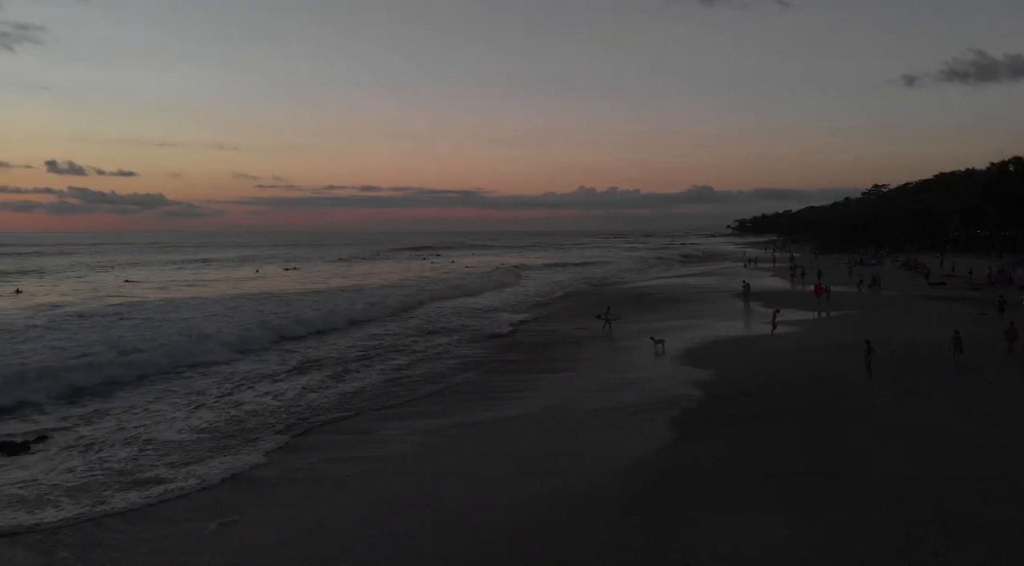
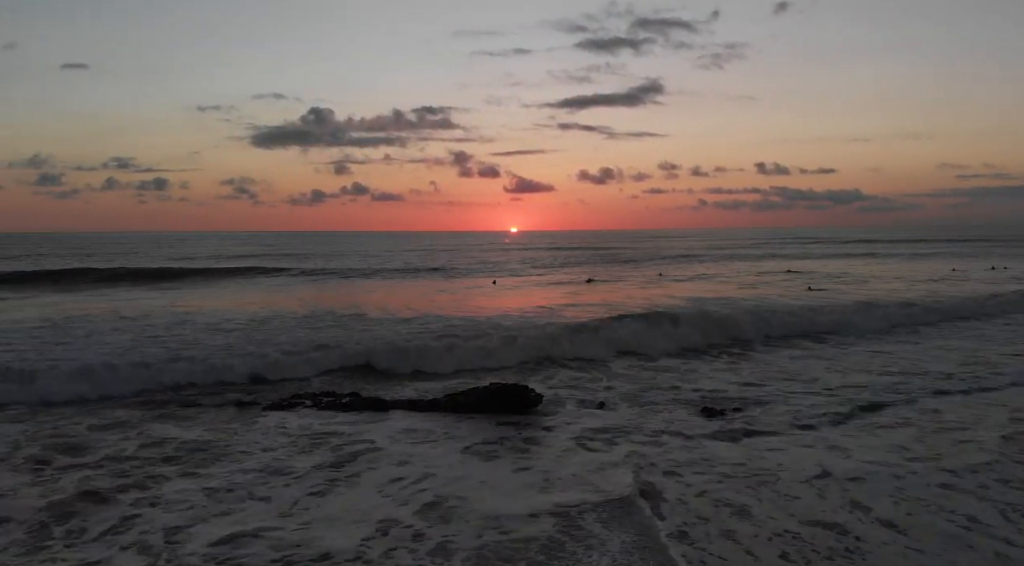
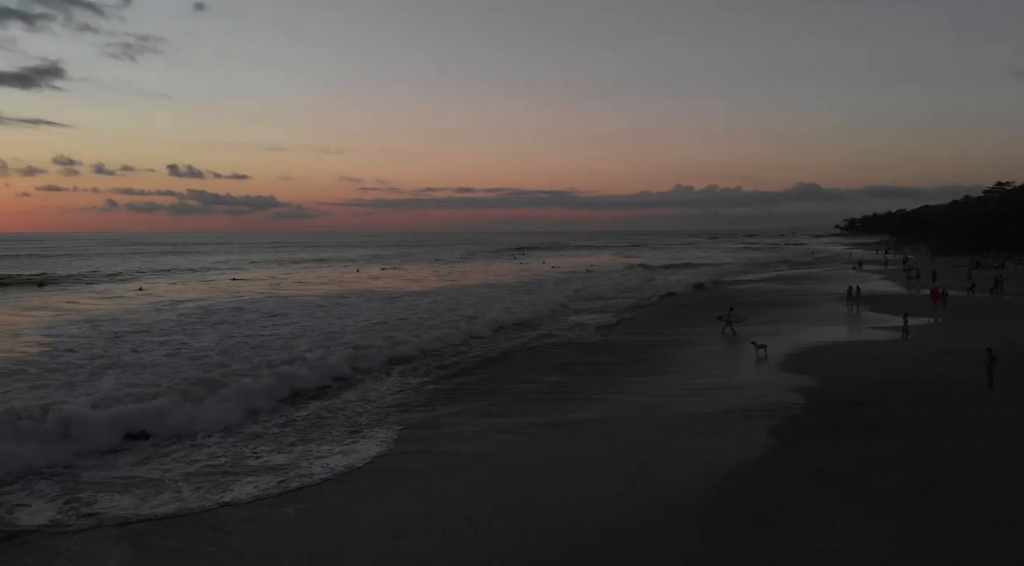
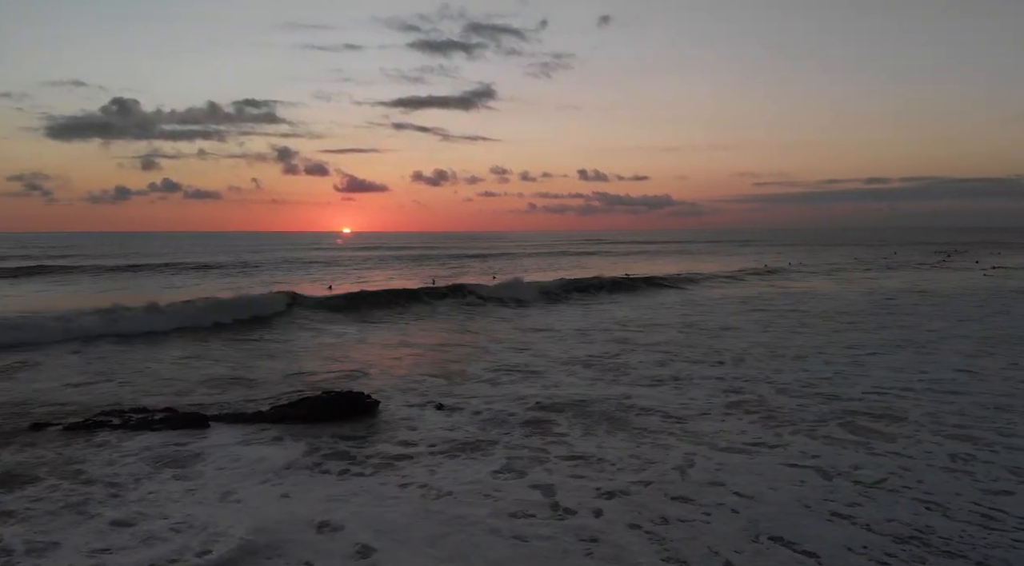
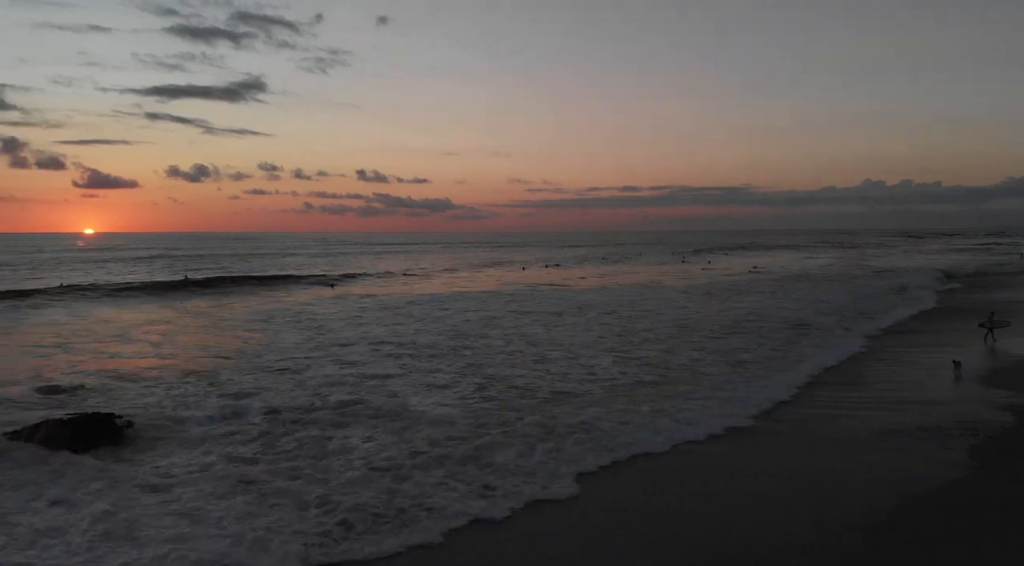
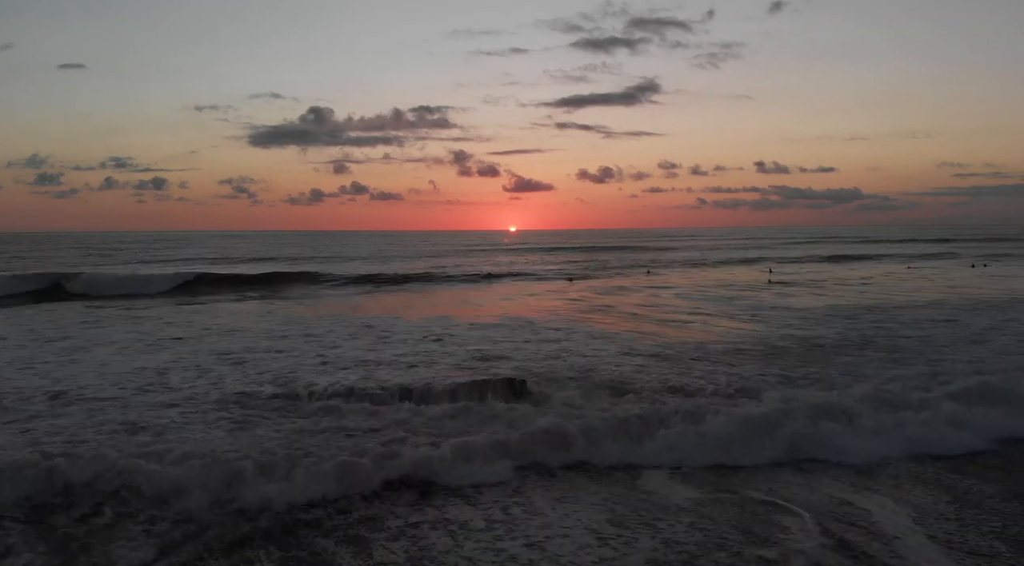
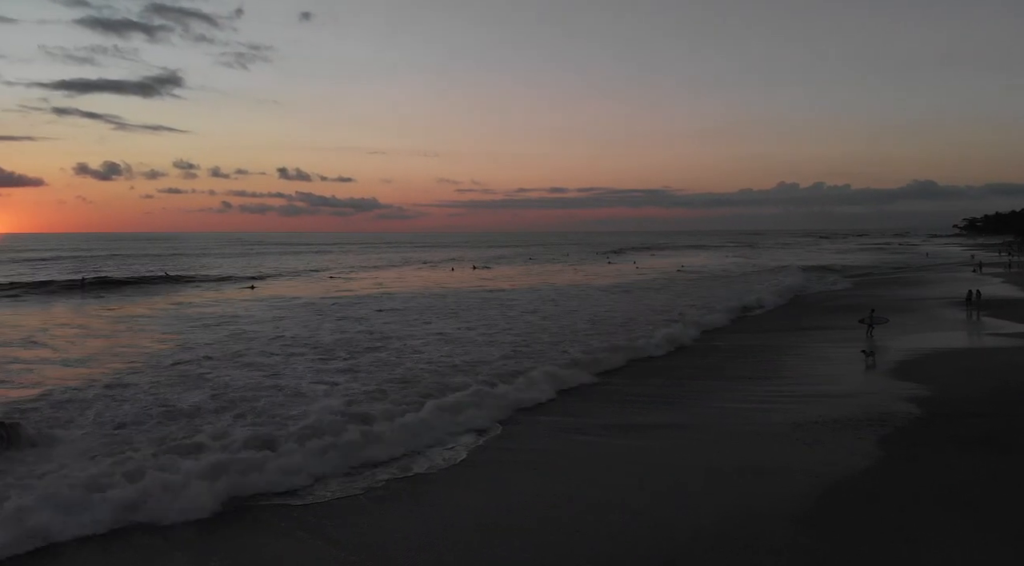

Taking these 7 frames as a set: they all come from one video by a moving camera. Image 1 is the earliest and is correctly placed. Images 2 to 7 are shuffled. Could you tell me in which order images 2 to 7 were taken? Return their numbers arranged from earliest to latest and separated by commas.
3, 7, 5, 4, 2, 6
